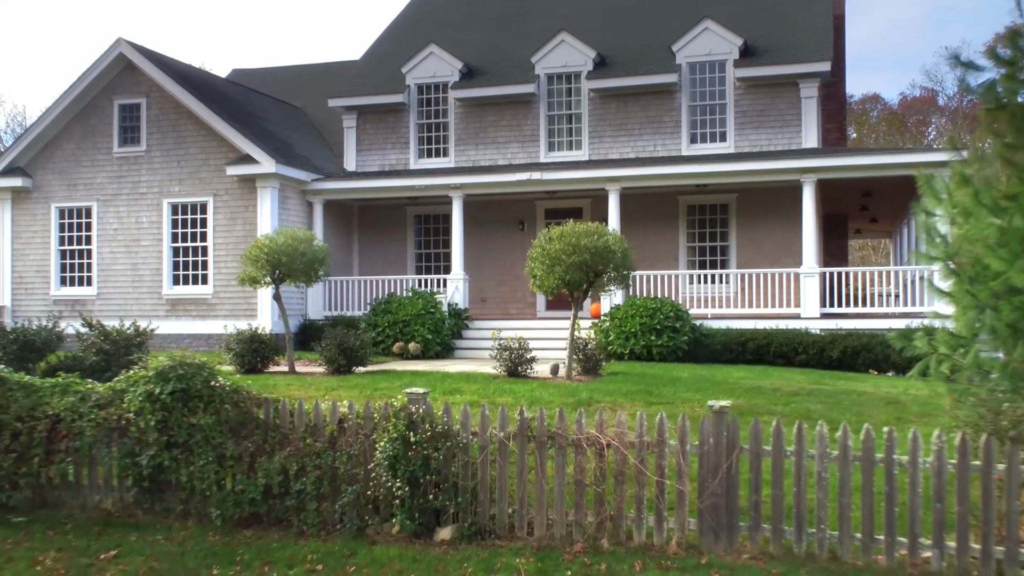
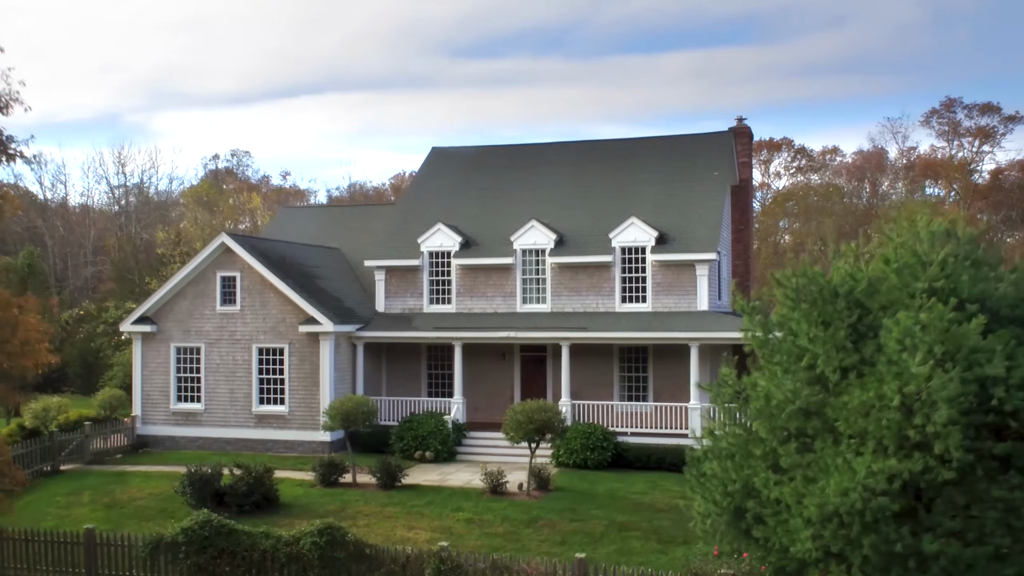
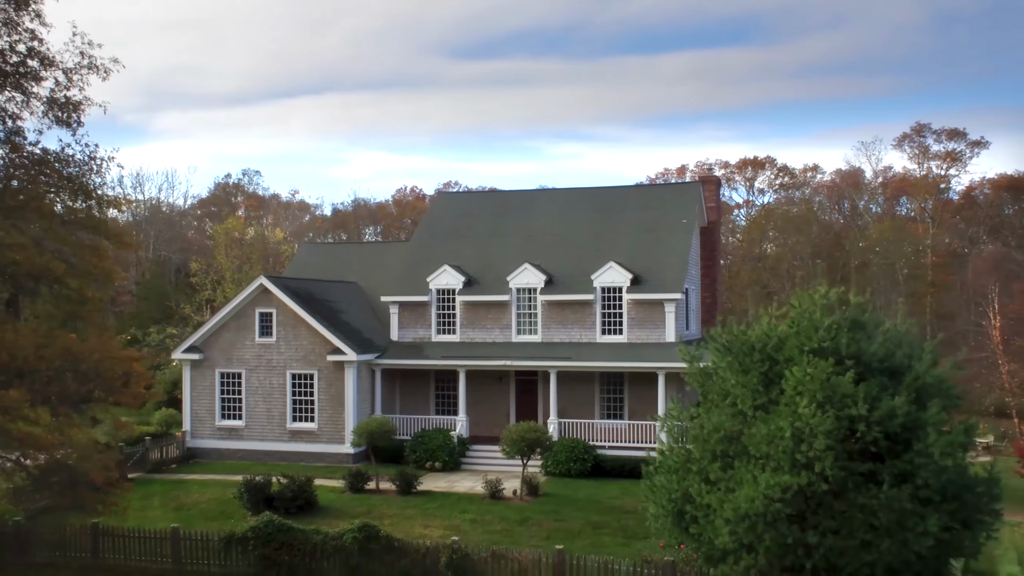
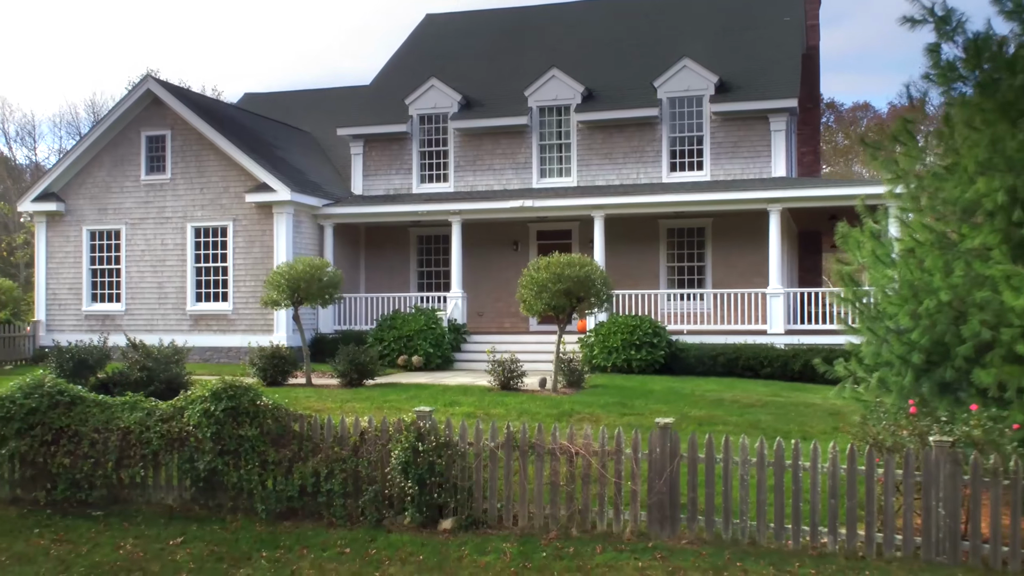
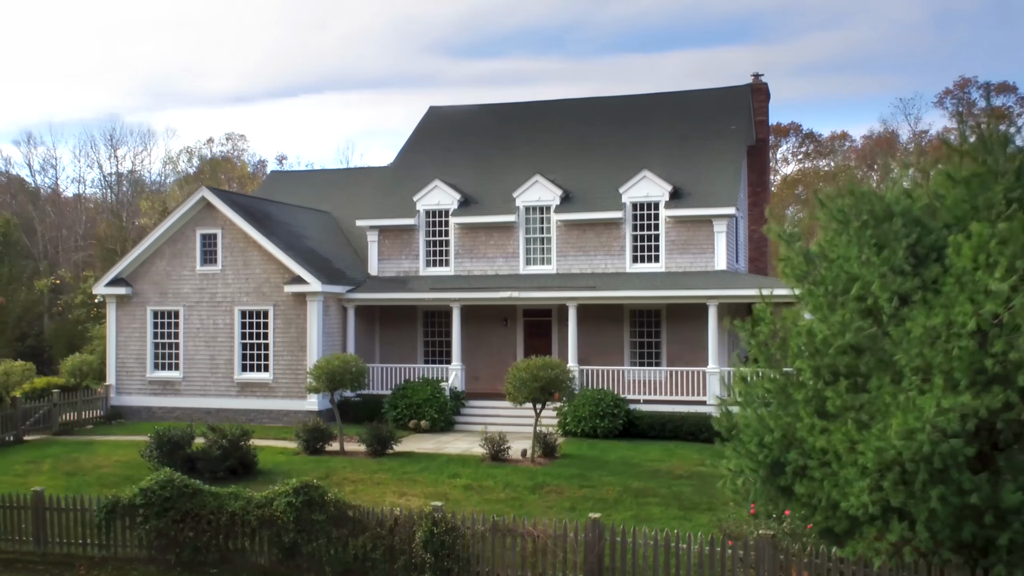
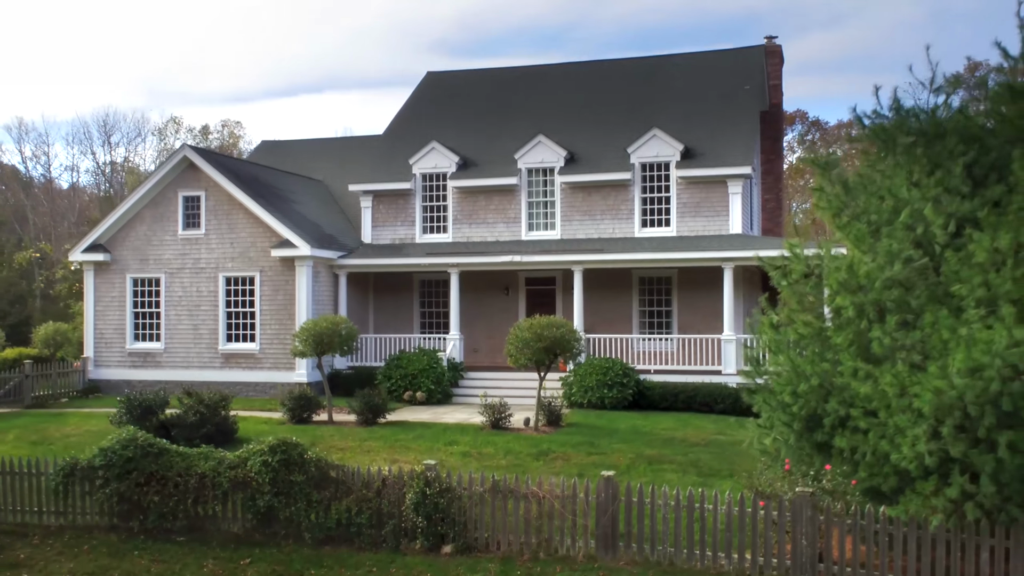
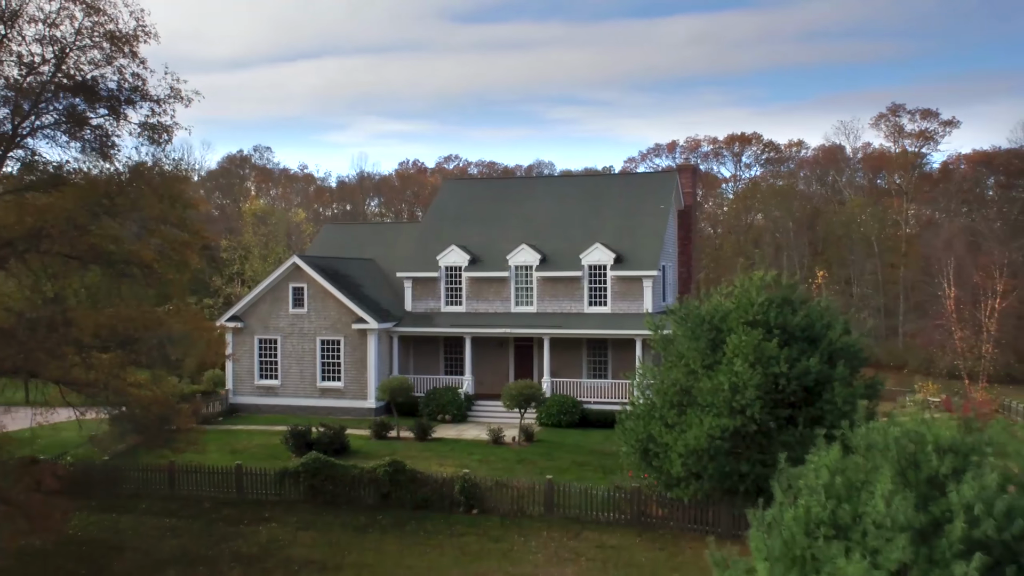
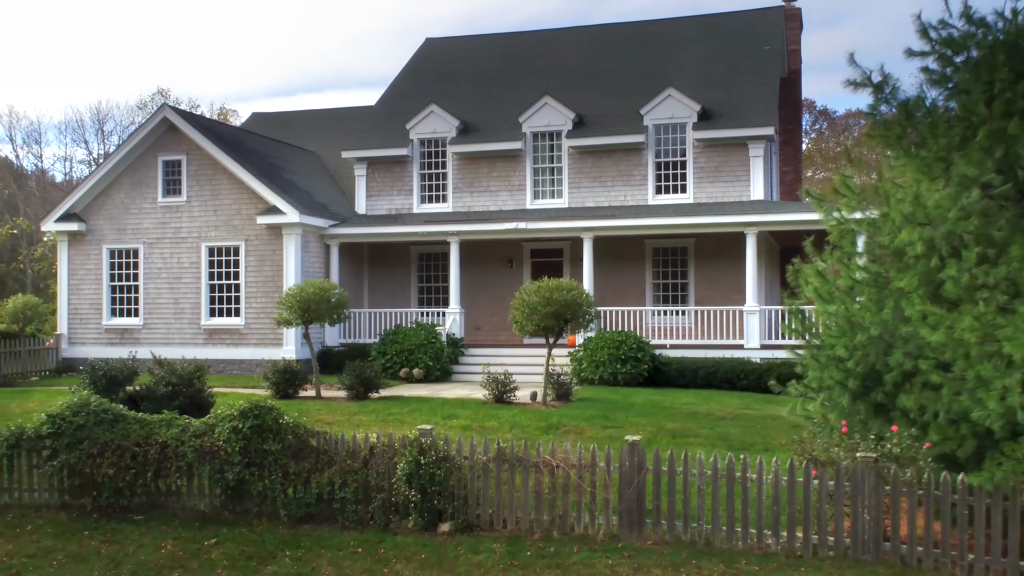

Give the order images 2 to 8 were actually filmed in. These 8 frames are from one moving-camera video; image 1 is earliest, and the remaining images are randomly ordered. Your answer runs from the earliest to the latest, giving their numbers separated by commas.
4, 8, 6, 5, 2, 3, 7
